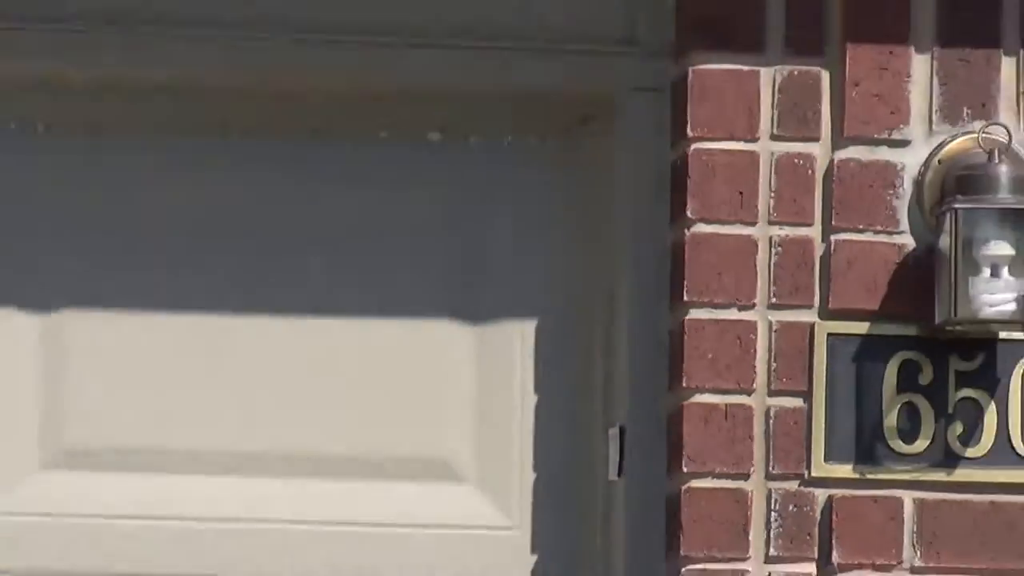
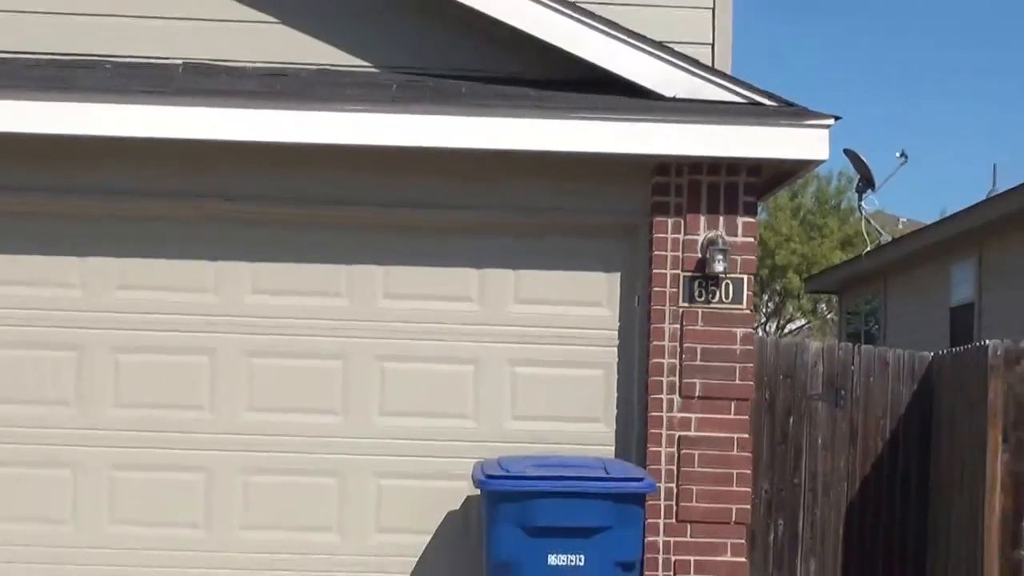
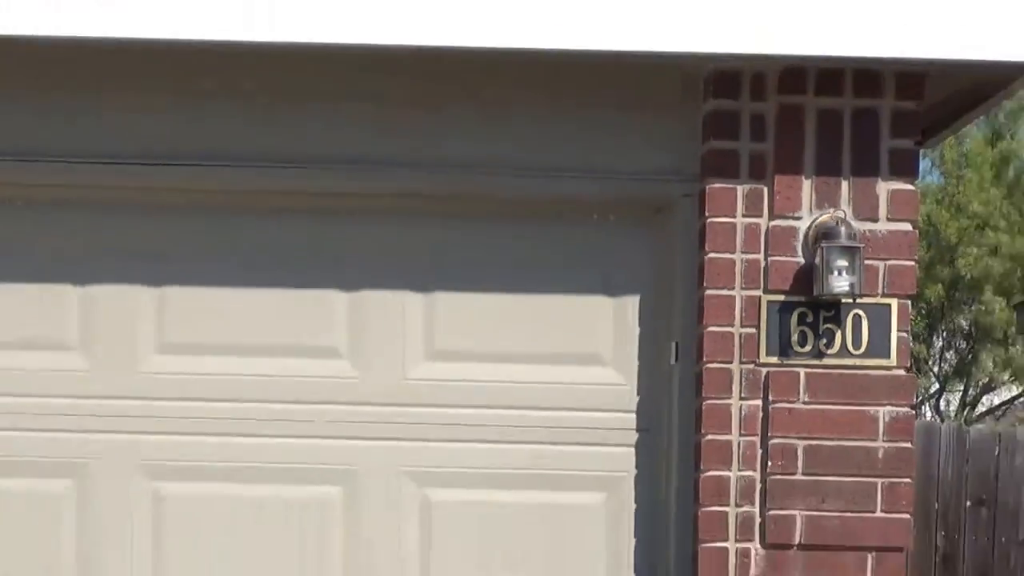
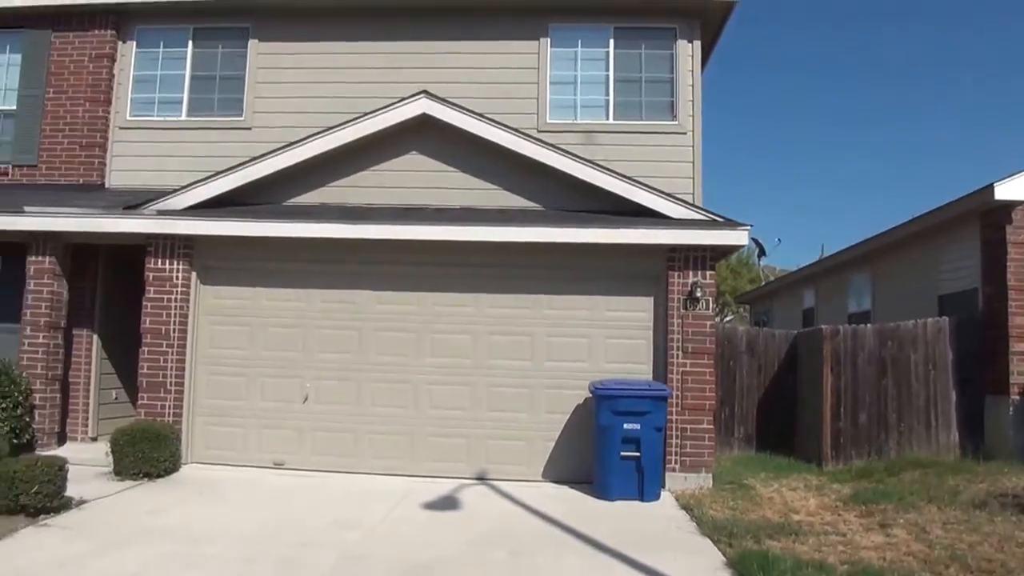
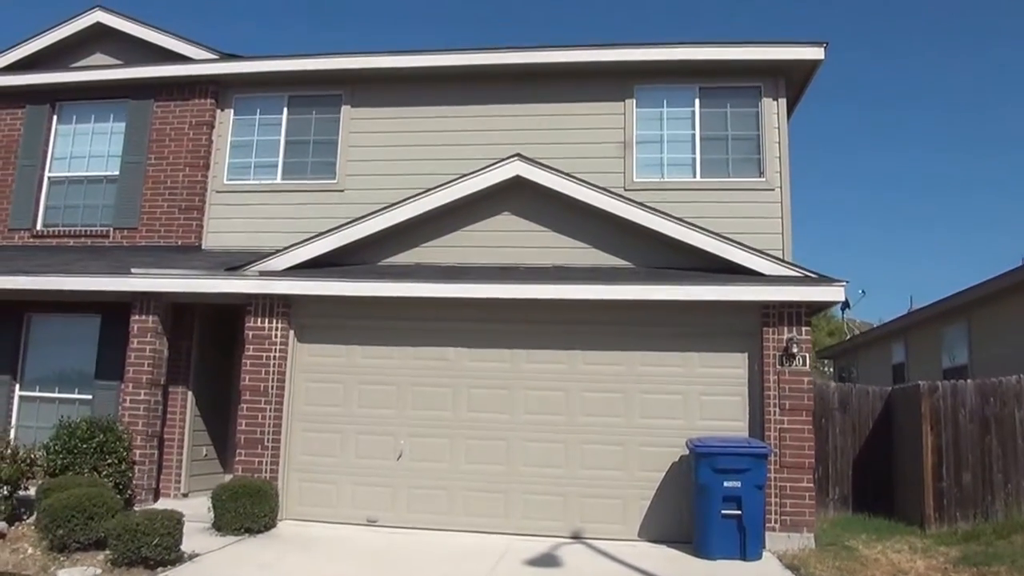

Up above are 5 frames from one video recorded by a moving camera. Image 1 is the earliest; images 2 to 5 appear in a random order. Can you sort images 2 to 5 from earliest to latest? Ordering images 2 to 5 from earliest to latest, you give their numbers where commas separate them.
3, 2, 4, 5
